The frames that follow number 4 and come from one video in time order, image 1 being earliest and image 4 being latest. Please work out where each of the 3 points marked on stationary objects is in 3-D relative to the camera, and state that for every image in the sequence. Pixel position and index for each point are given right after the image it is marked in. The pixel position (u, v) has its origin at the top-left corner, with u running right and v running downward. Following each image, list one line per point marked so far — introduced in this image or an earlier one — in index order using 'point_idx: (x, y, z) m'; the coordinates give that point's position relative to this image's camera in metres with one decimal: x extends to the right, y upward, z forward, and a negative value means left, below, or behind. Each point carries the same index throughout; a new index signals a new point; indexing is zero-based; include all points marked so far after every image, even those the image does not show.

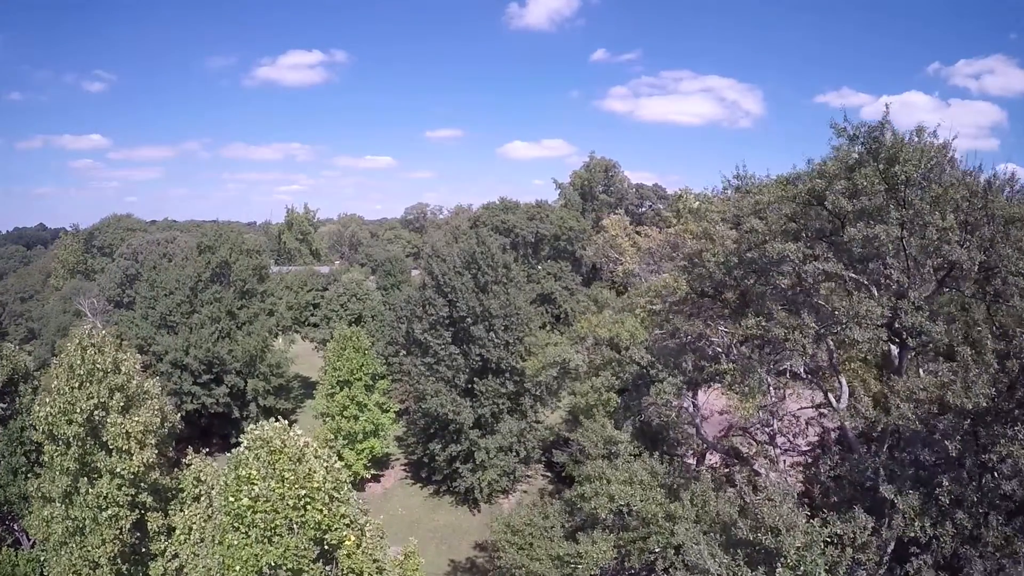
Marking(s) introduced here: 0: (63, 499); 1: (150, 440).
0: (-10.9, -5.1, +13.7) m
1: (-8.8, -3.7, +13.6) m
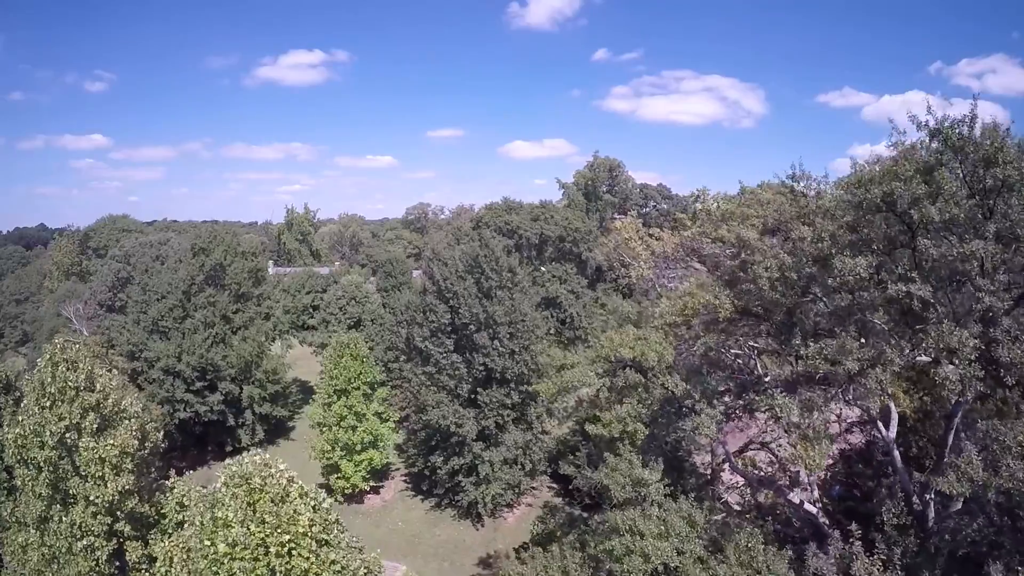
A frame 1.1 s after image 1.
0: (-10.7, -5.4, +12.7) m
1: (-8.6, -3.9, +12.6) m
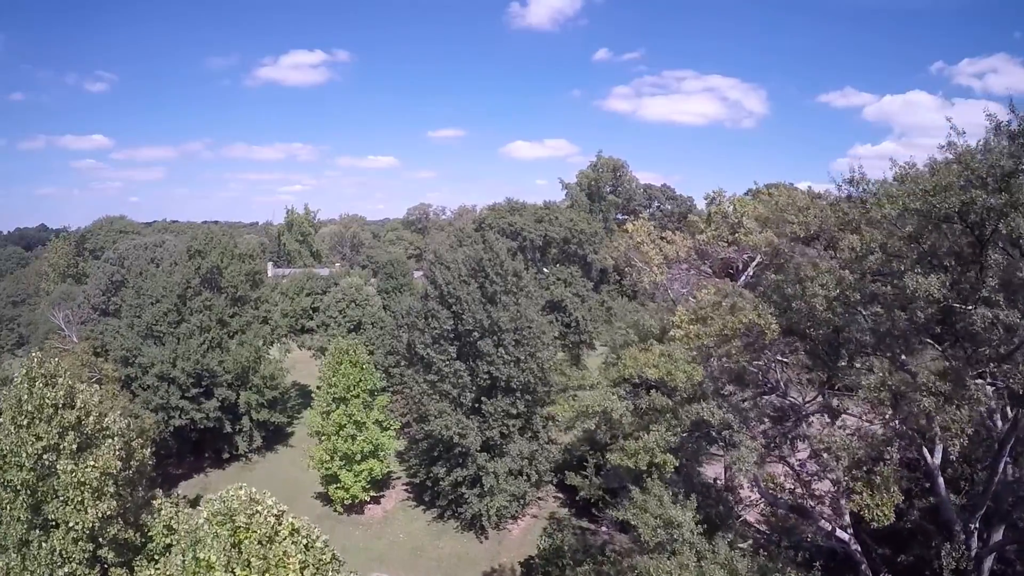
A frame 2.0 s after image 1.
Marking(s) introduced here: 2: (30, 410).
0: (-10.5, -5.5, +11.9) m
1: (-8.4, -4.1, +11.8) m
2: (-9.8, -2.4, +11.4) m
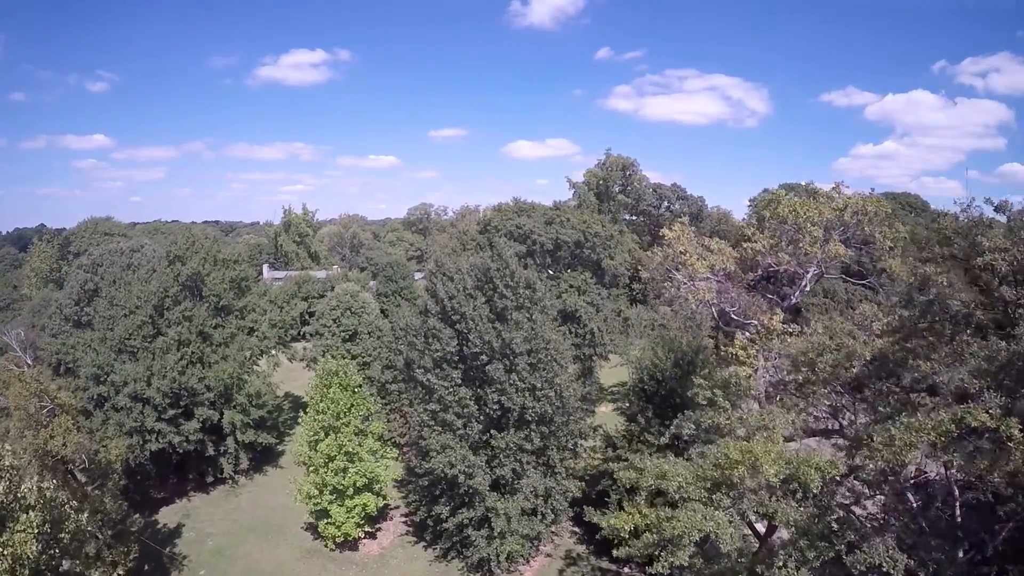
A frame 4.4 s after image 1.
0: (-10.1, -6.0, +9.2) m
1: (-8.0, -4.6, +9.1) m
2: (-9.4, -2.9, +8.7) m
